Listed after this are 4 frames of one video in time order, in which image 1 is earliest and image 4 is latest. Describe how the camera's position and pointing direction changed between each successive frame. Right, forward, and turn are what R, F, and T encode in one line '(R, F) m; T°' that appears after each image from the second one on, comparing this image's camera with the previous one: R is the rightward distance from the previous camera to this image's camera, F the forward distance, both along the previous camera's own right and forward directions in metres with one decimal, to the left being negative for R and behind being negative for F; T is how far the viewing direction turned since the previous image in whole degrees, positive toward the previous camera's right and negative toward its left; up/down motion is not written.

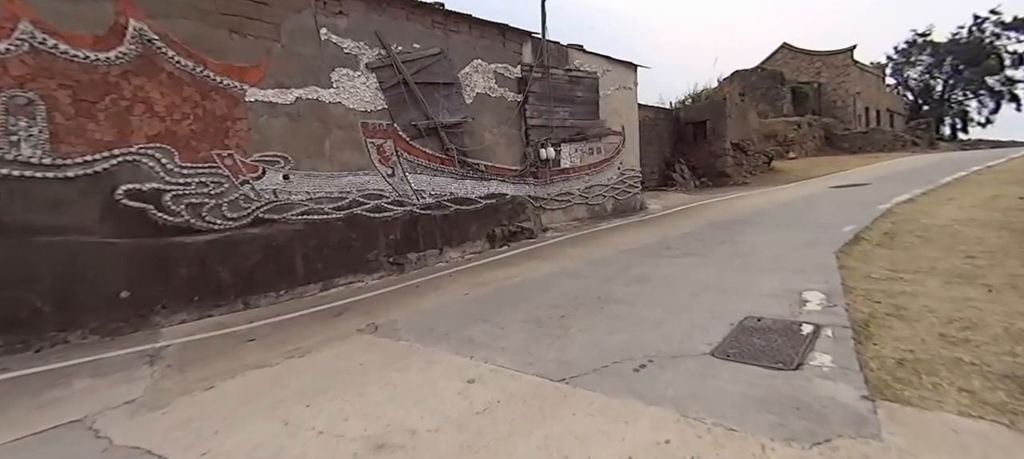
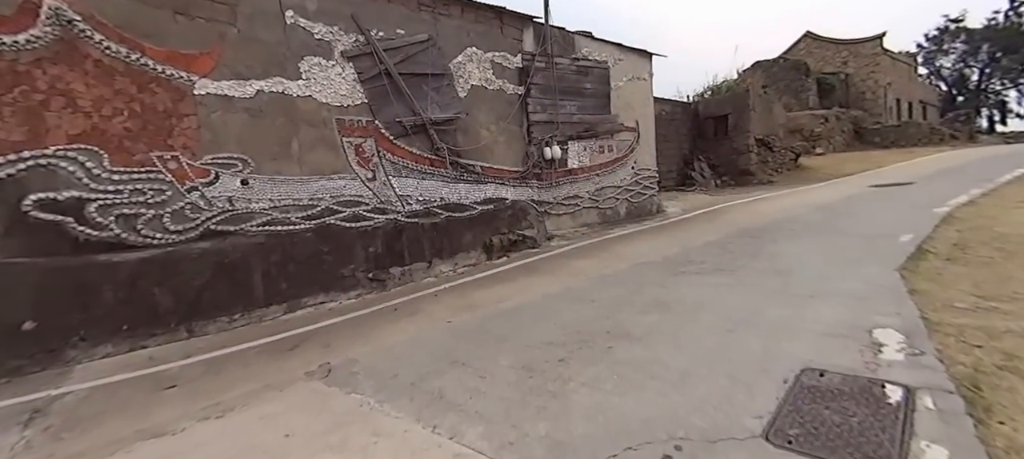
(+0.2, +0.8) m; -2°
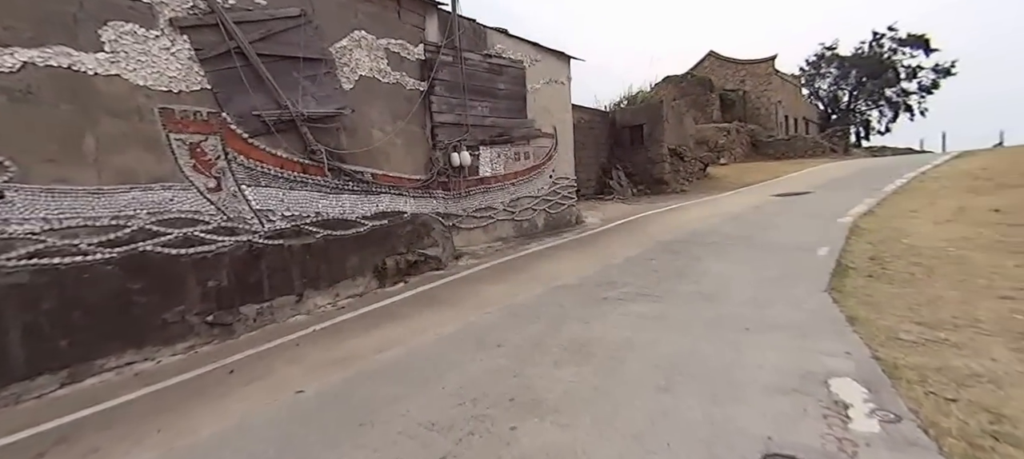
(+0.3, +0.9) m; +10°
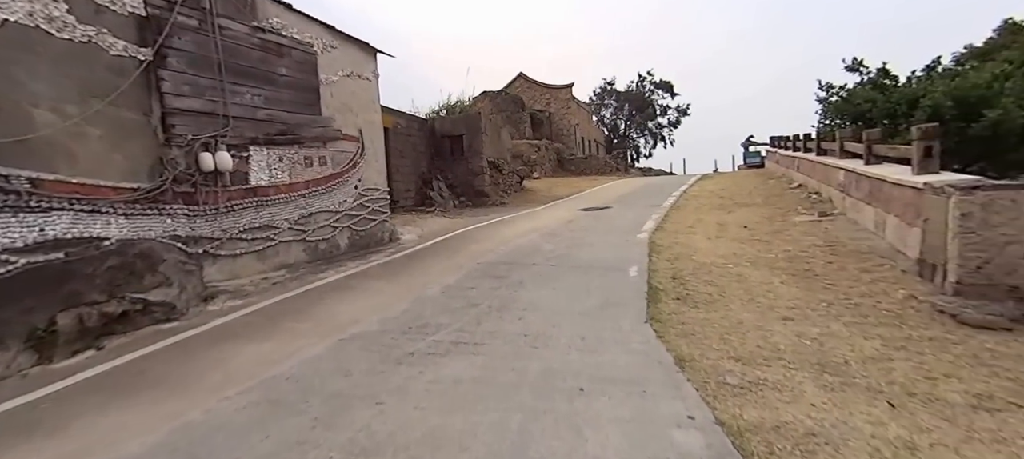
(+0.4, +0.9) m; +23°
